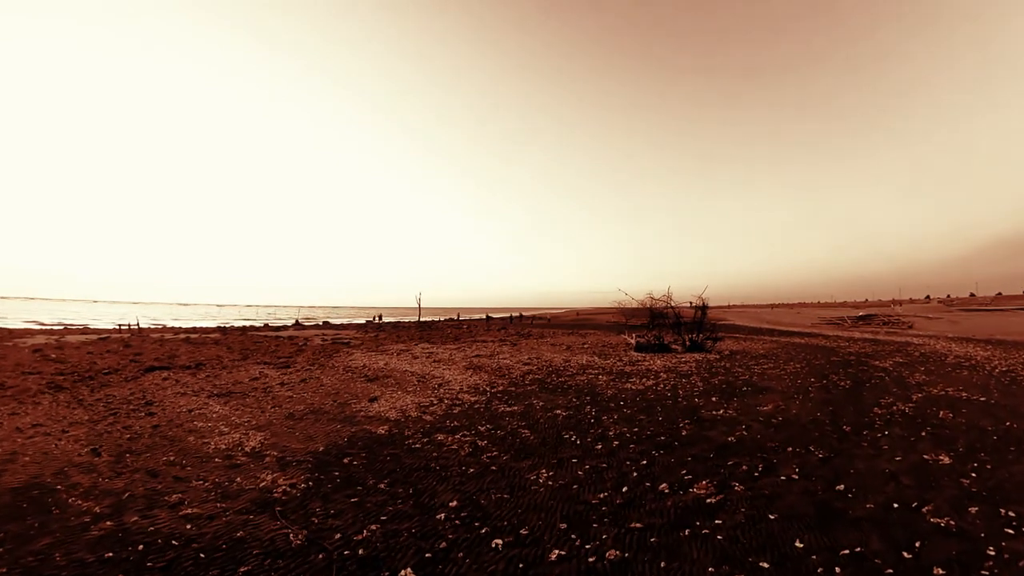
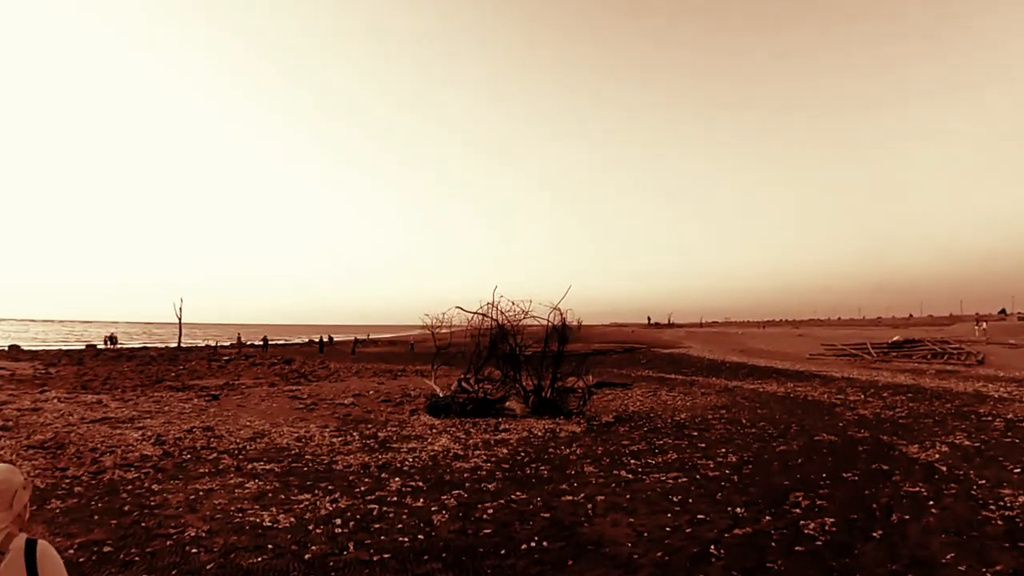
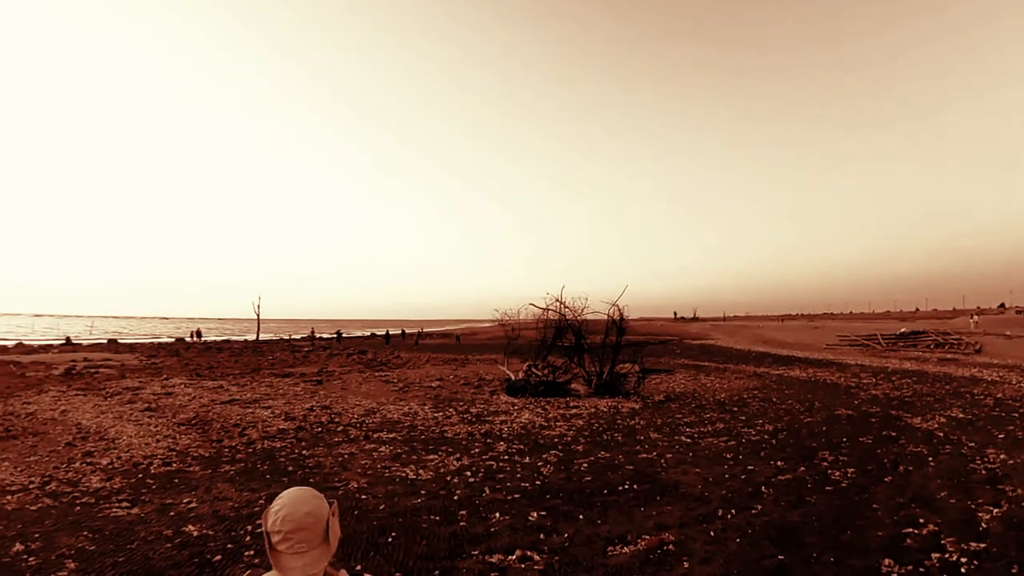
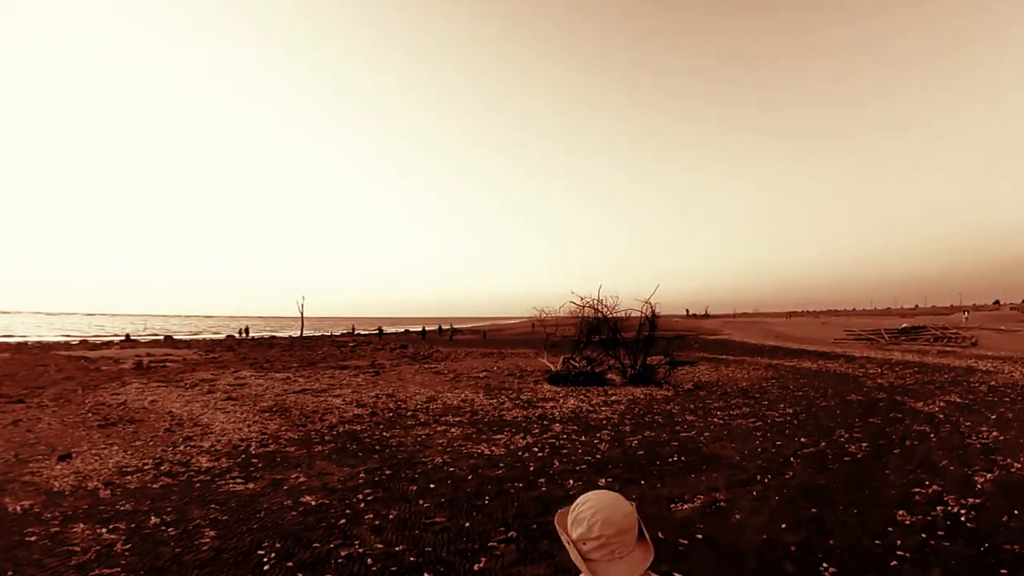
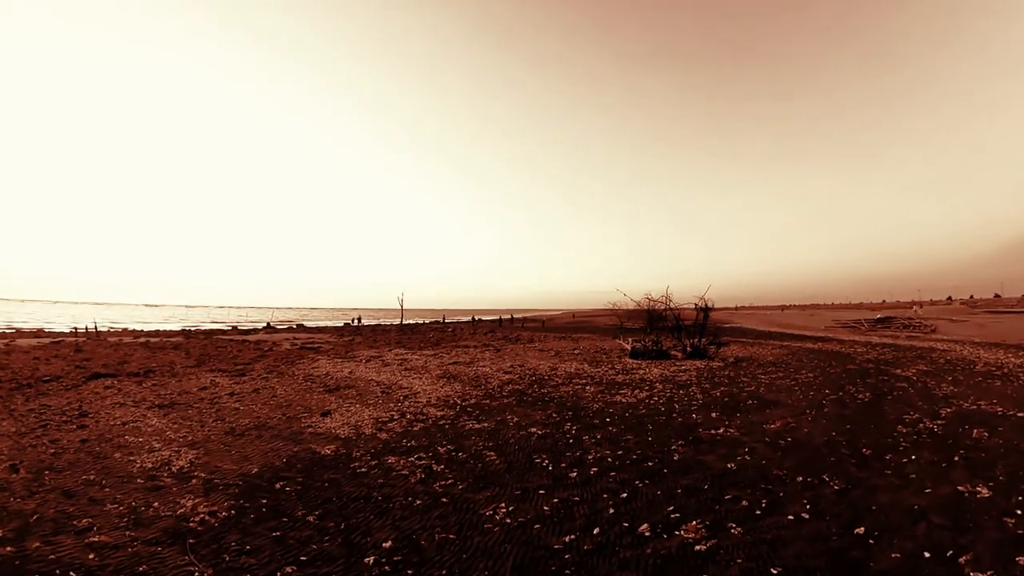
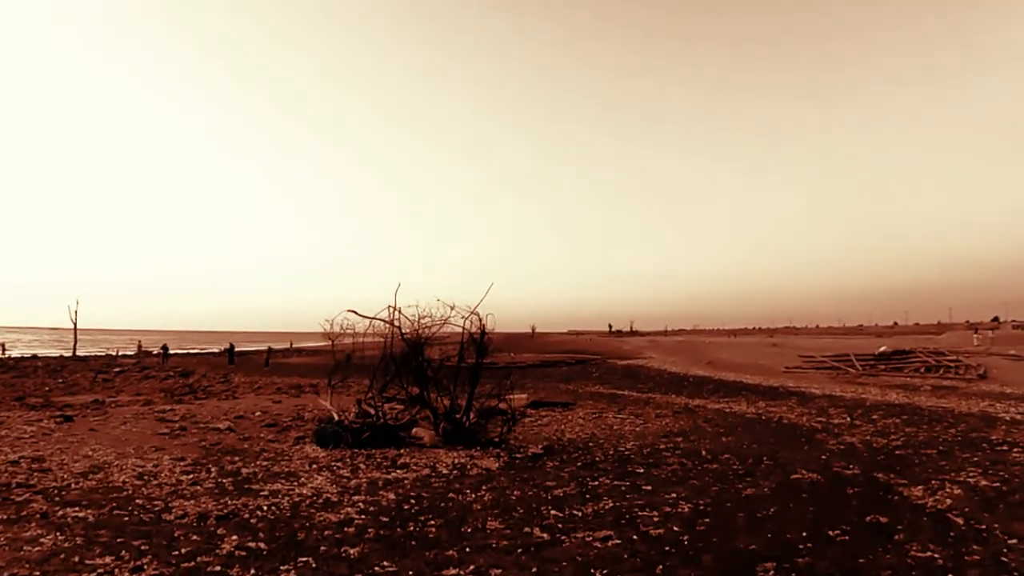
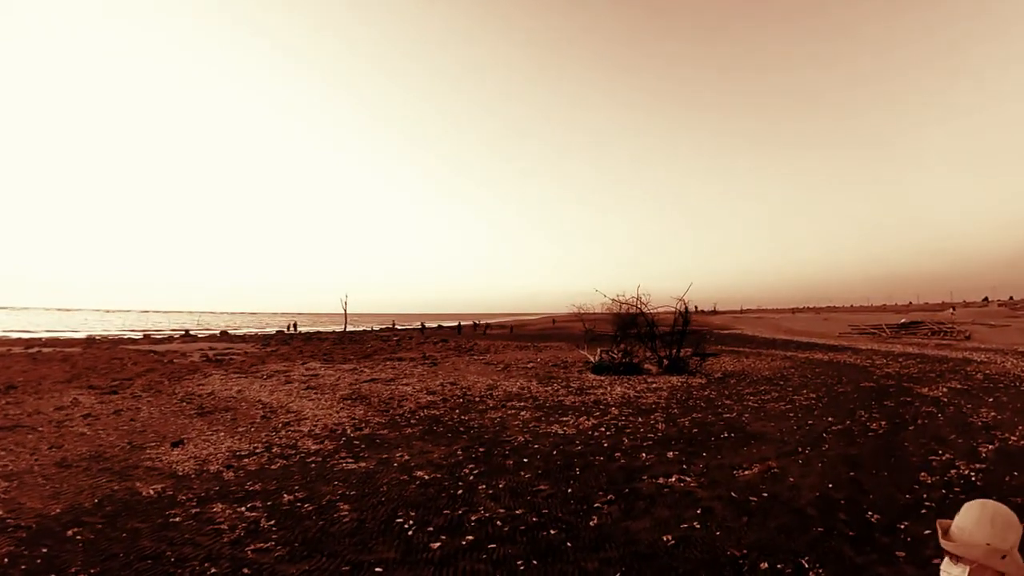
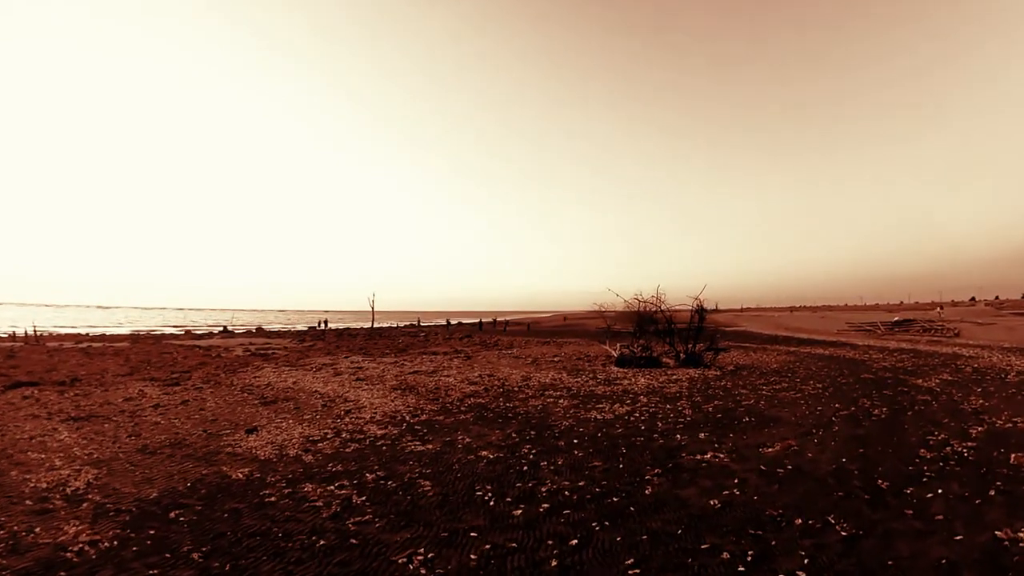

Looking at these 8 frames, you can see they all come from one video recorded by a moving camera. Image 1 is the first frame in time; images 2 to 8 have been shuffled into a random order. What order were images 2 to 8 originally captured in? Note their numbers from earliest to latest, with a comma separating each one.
5, 8, 7, 4, 3, 2, 6
